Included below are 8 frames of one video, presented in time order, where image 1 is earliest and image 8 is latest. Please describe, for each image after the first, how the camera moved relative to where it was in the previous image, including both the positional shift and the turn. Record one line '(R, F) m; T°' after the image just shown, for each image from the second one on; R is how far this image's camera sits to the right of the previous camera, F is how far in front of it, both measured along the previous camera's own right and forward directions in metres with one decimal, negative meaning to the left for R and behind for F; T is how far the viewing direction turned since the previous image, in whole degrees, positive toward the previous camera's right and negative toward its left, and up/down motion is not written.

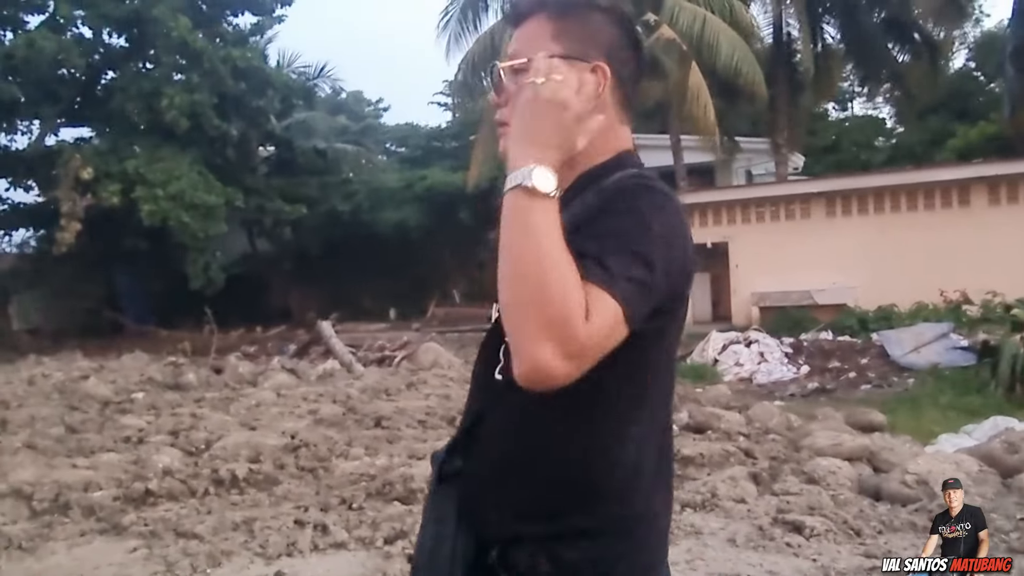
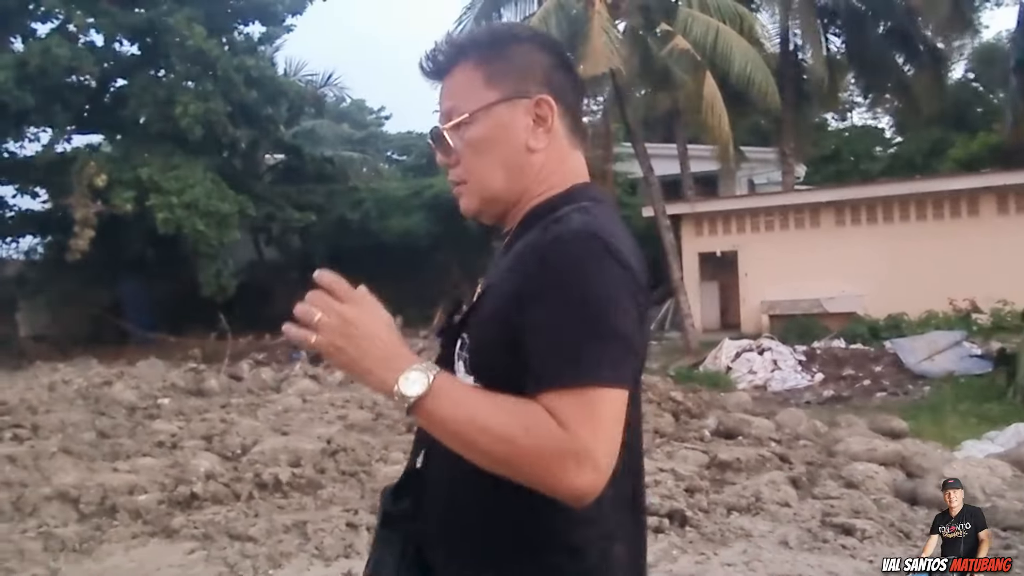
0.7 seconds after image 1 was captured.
(-0.3, -0.1) m; 0°
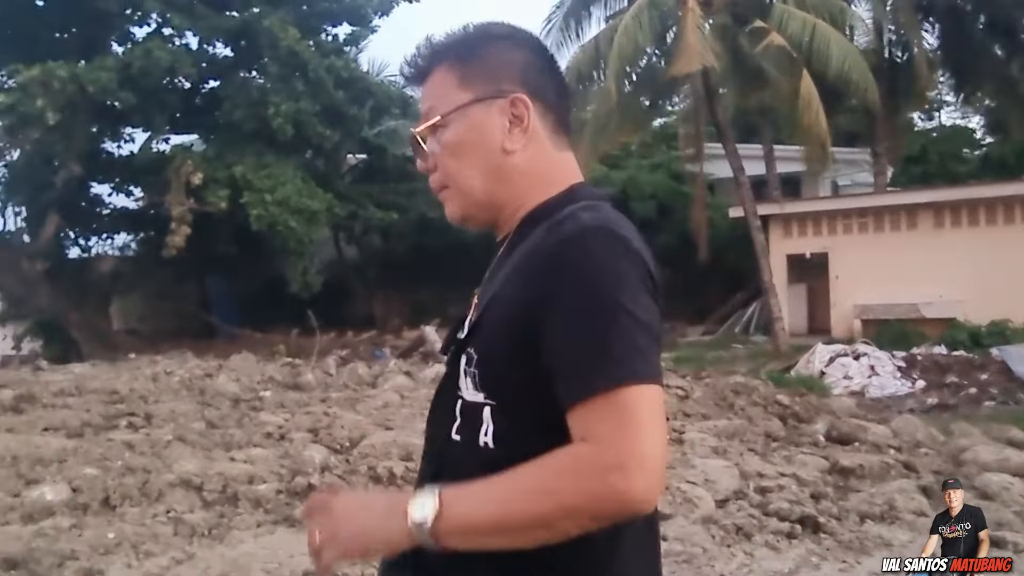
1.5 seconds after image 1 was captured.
(-0.4, 0.0) m; -4°
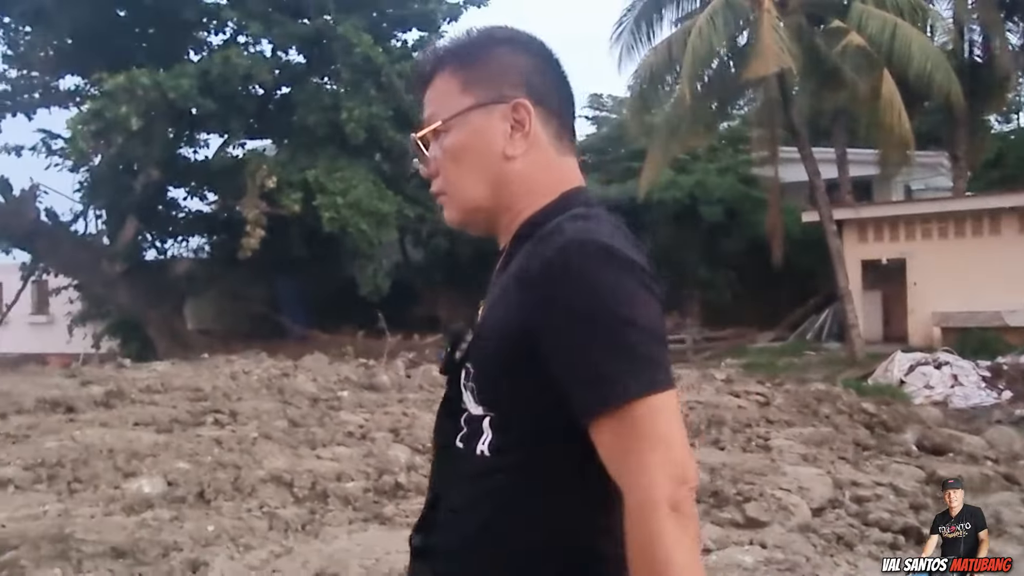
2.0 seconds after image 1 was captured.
(-0.2, 0.0) m; -4°
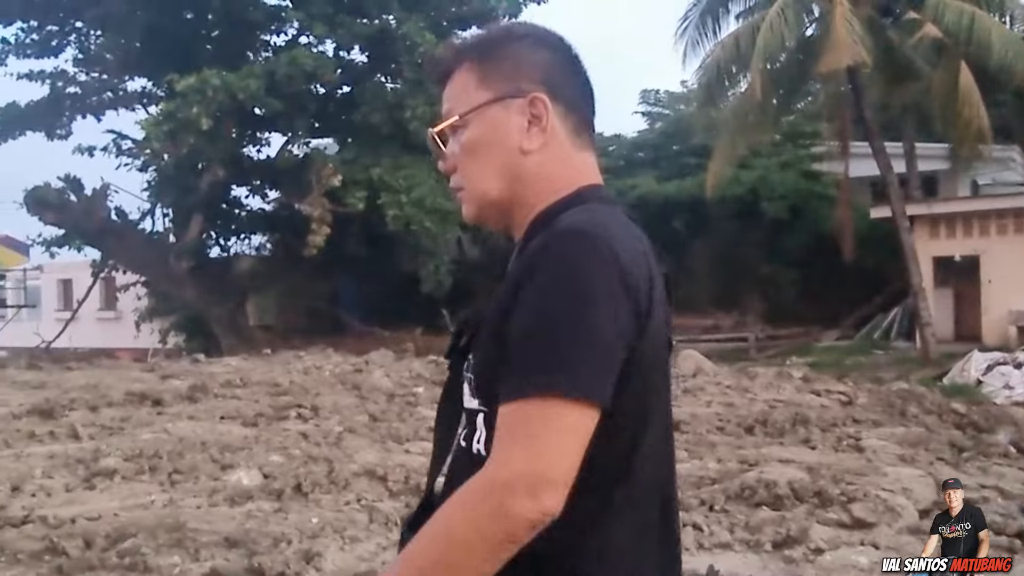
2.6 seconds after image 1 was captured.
(-0.3, 0.0) m; -3°
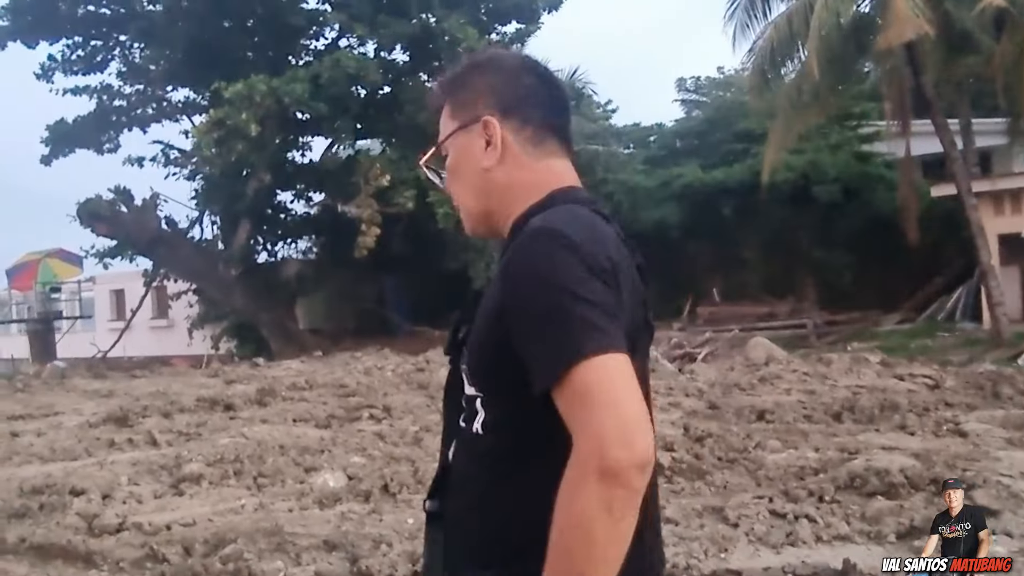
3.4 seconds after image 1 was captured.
(-0.3, +0.1) m; -2°
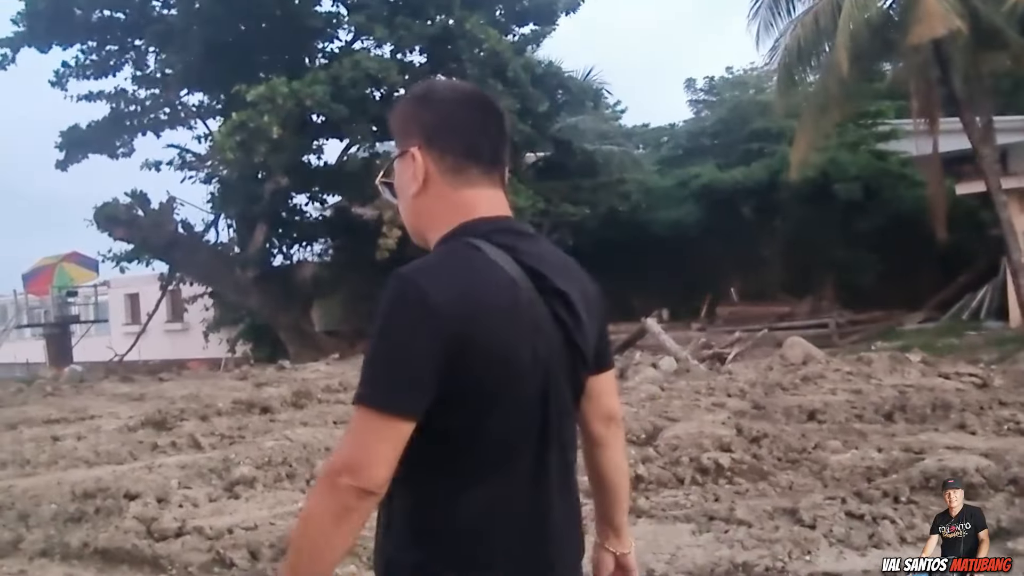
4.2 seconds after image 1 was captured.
(-0.4, +0.1) m; 0°
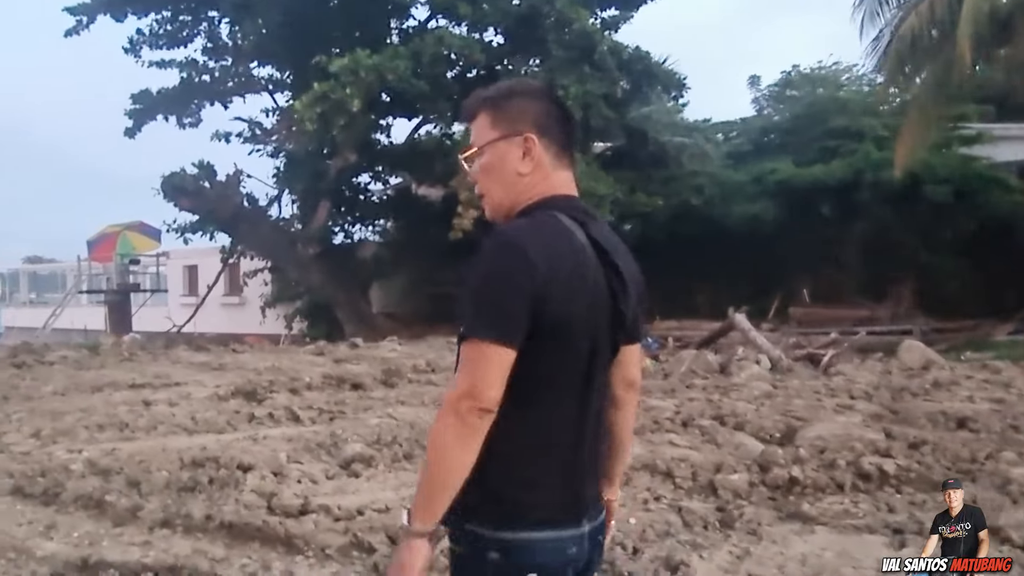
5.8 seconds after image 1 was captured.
(-0.7, +0.5) m; -3°
